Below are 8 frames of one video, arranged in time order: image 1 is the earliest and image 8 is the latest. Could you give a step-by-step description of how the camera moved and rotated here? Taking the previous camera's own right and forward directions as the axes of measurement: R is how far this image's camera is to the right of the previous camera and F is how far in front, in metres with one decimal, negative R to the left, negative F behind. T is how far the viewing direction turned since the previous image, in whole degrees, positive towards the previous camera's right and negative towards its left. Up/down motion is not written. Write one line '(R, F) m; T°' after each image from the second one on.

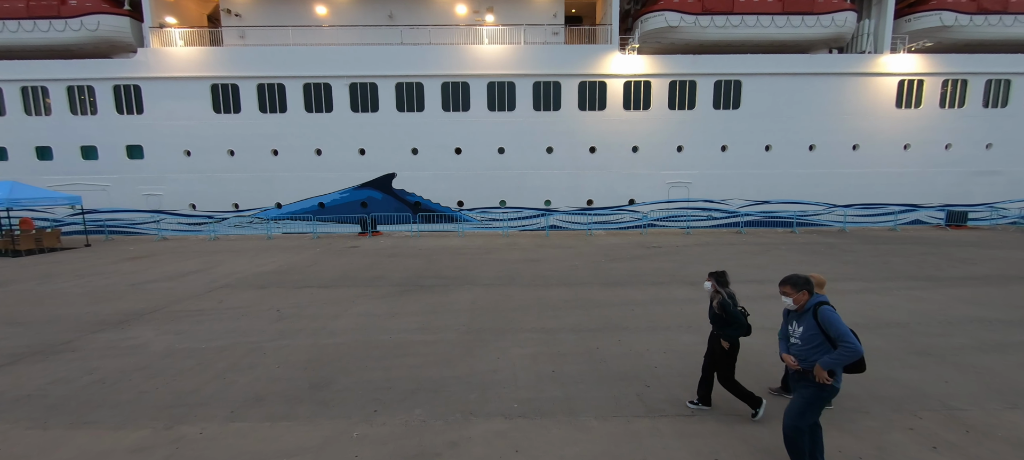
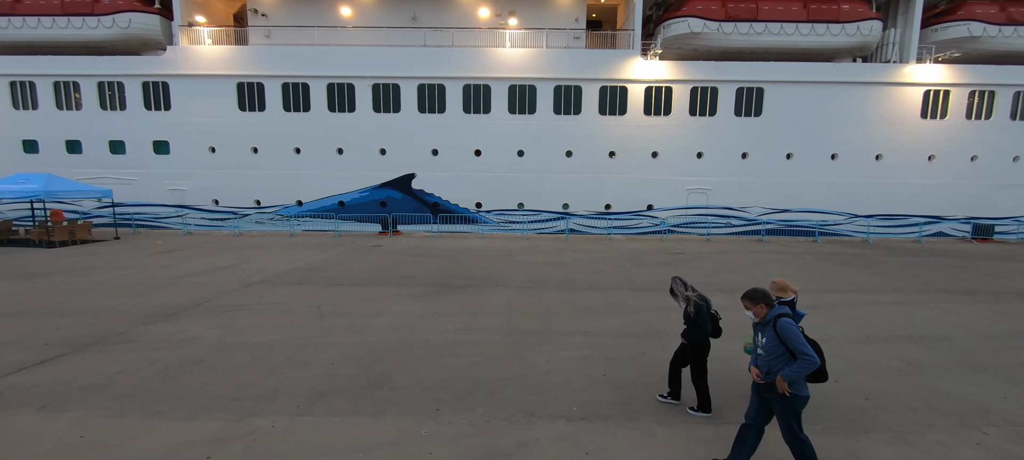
(-0.4, 0.0) m; -1°
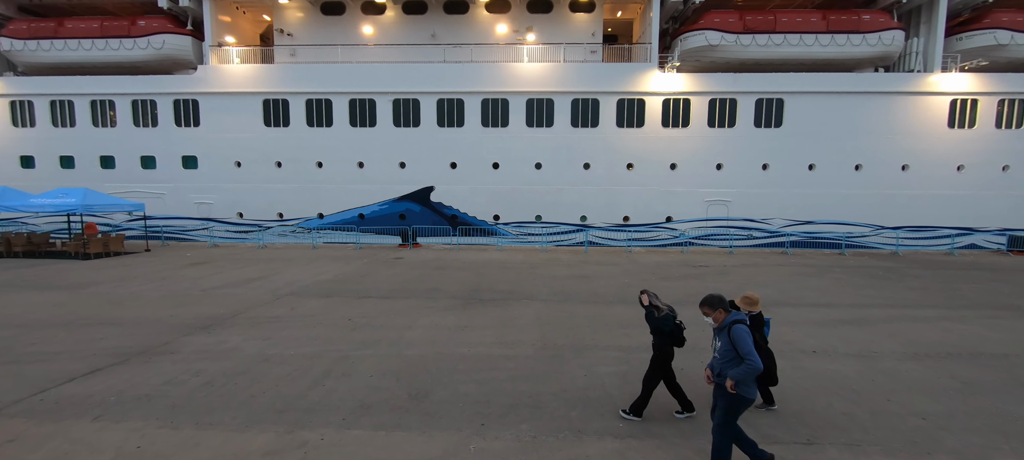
(-0.2, 0.0) m; -2°
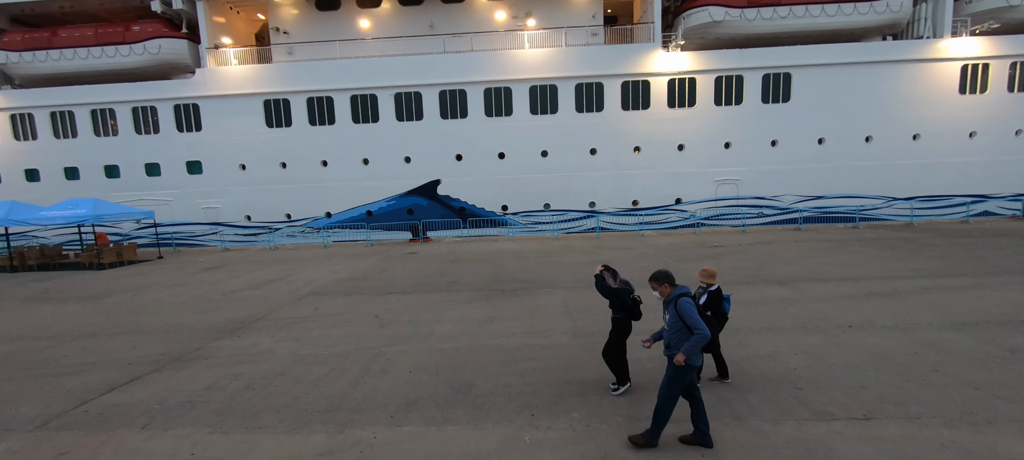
(-0.3, +0.1) m; 0°
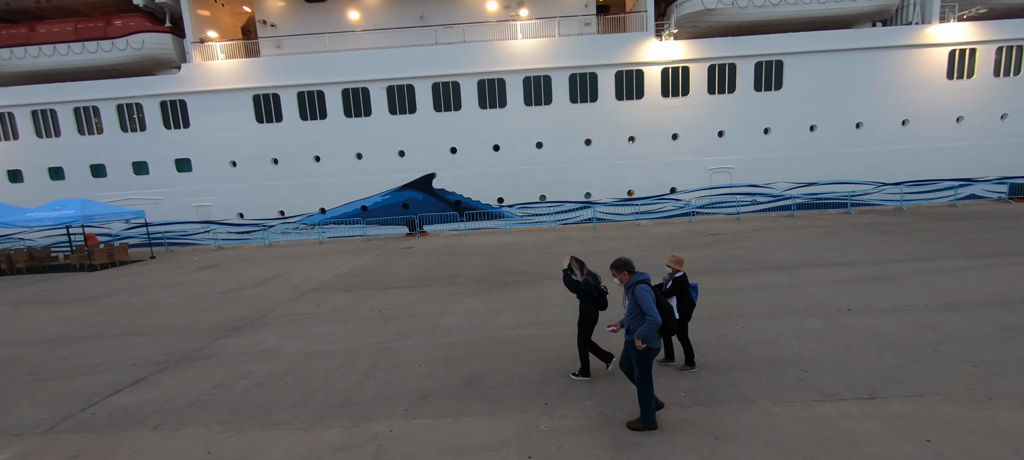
(-0.1, 0.0) m; +1°
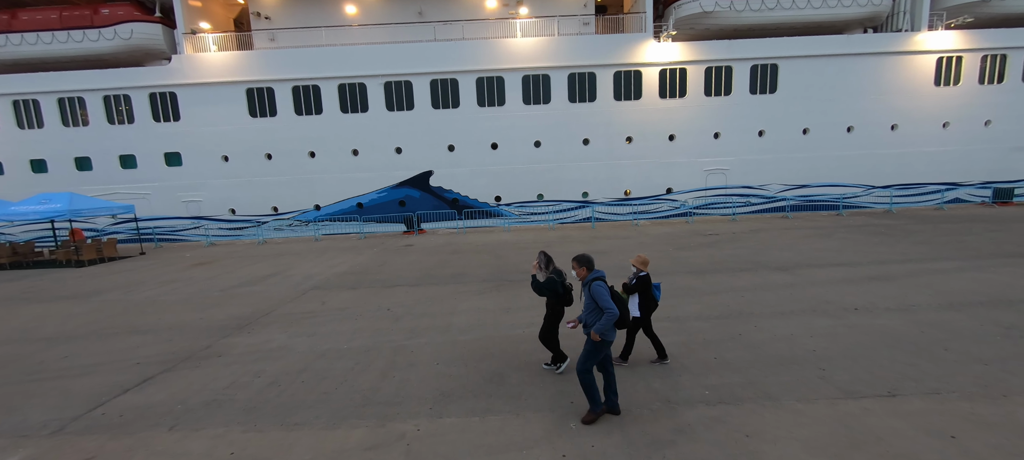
(-0.2, 0.0) m; +2°
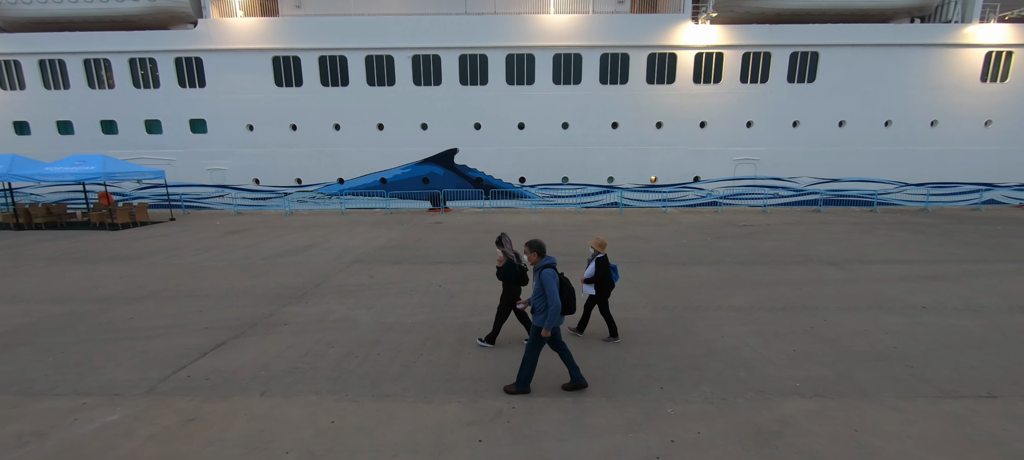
(-0.6, +0.1) m; -1°
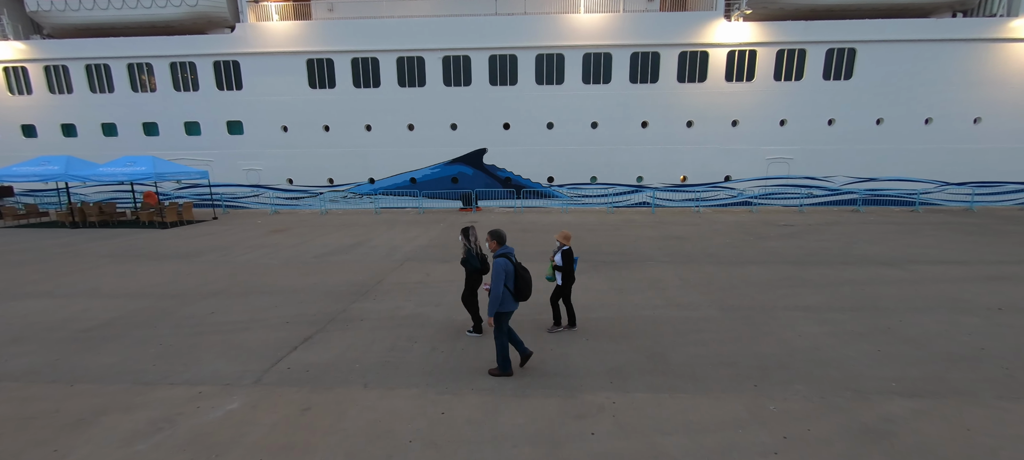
(-0.5, -0.1) m; -2°
